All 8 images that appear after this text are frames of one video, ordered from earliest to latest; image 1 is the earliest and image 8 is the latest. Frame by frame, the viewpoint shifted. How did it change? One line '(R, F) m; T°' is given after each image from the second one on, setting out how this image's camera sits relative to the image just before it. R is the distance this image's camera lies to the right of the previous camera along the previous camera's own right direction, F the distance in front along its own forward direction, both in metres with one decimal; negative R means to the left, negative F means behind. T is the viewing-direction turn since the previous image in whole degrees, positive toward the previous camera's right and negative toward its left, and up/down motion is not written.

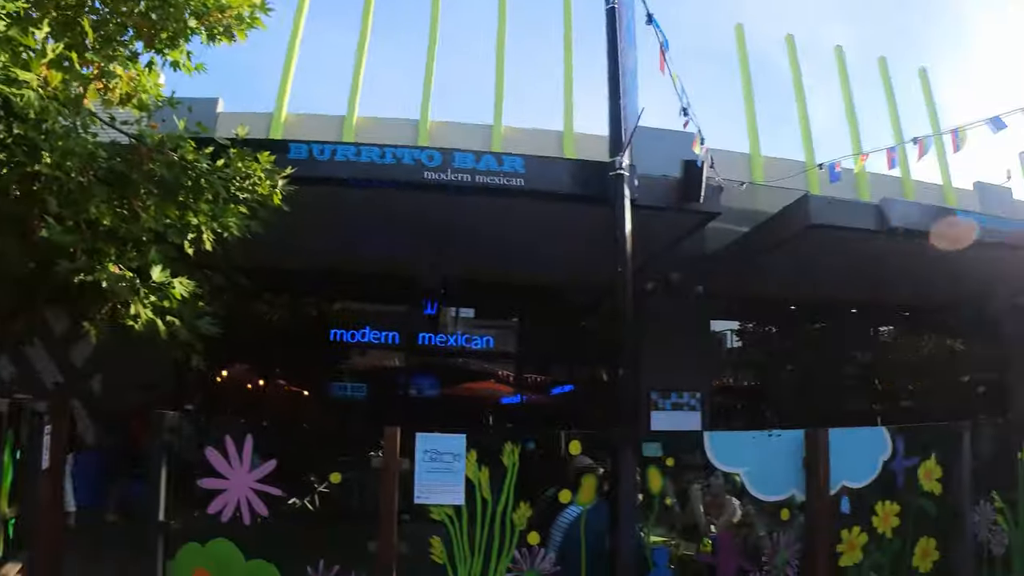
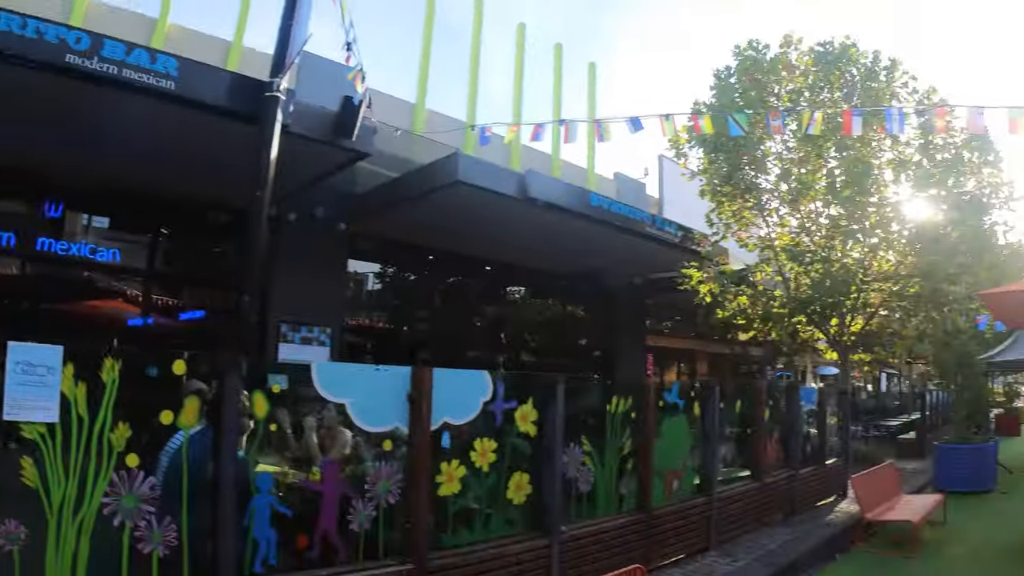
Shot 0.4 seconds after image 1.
(+0.1, +0.1) m; +18°
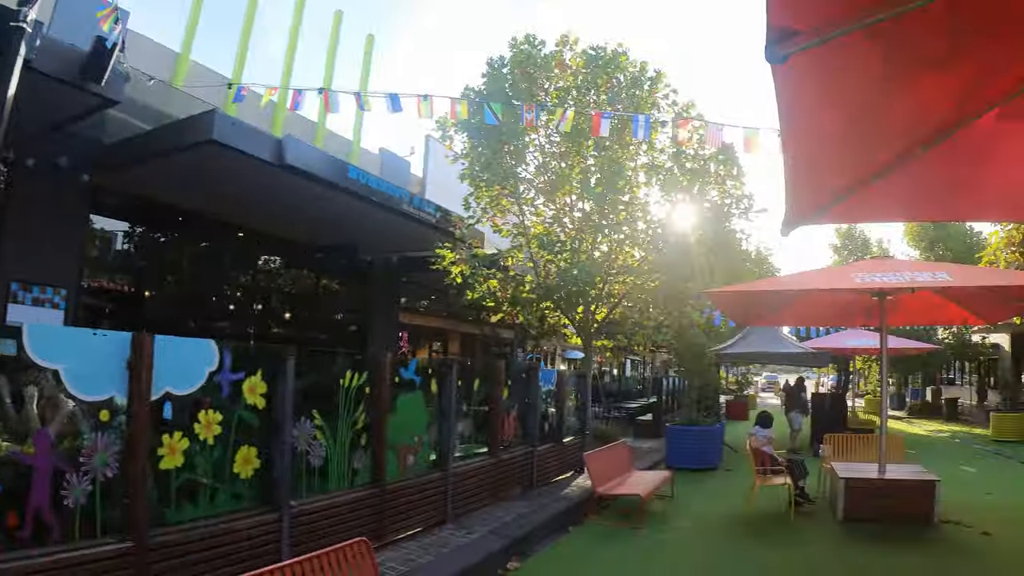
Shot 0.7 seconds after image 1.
(+0.1, 0.0) m; +12°
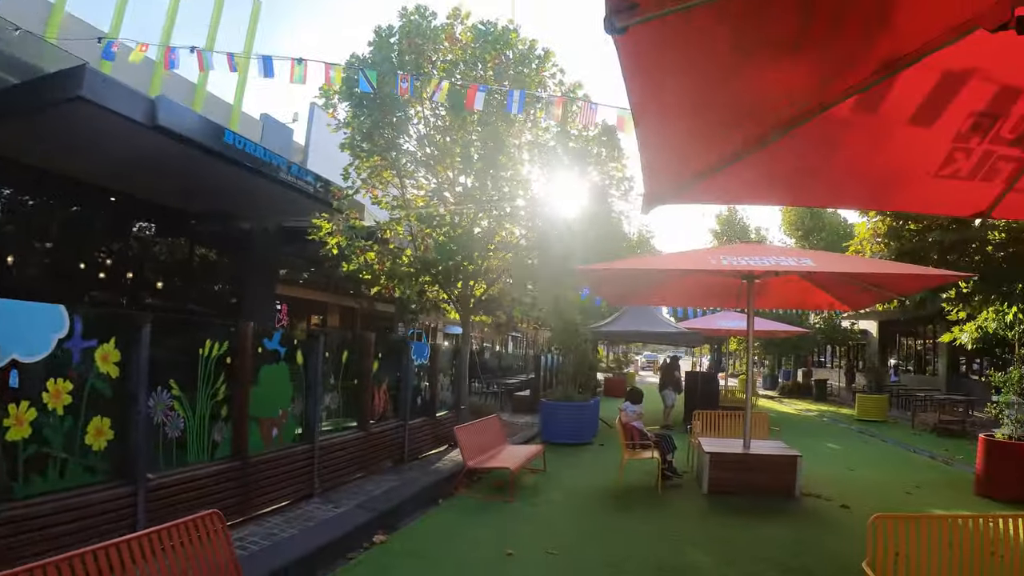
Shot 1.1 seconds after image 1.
(+0.1, 0.0) m; +6°
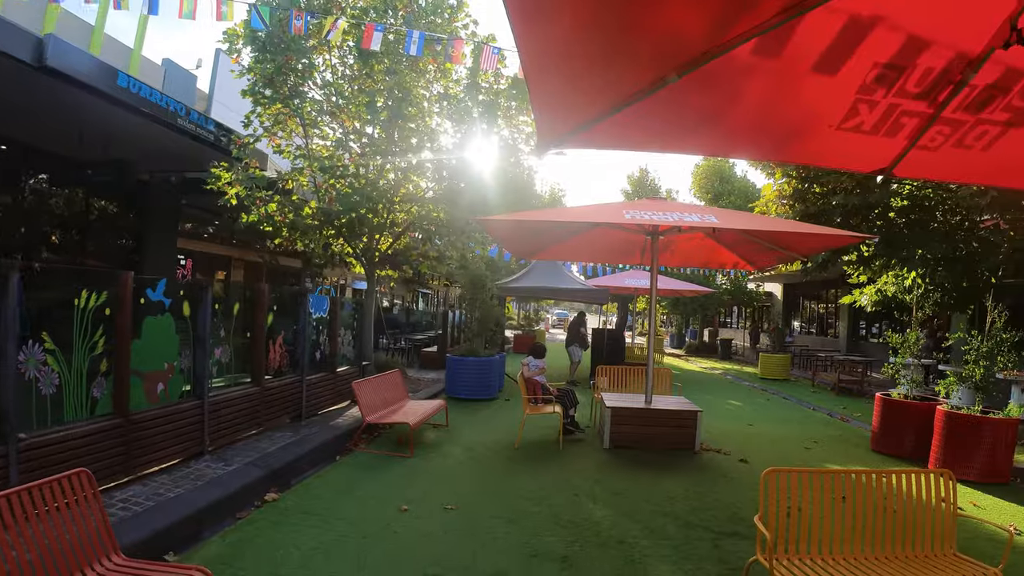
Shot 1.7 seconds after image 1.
(+0.1, +0.1) m; +5°
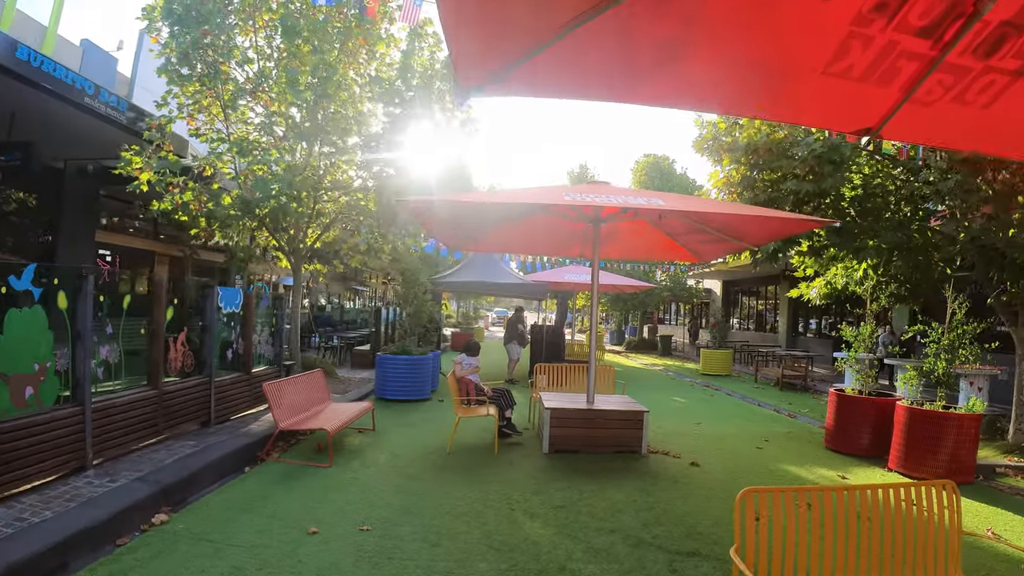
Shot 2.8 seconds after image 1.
(0.0, +0.5) m; +3°
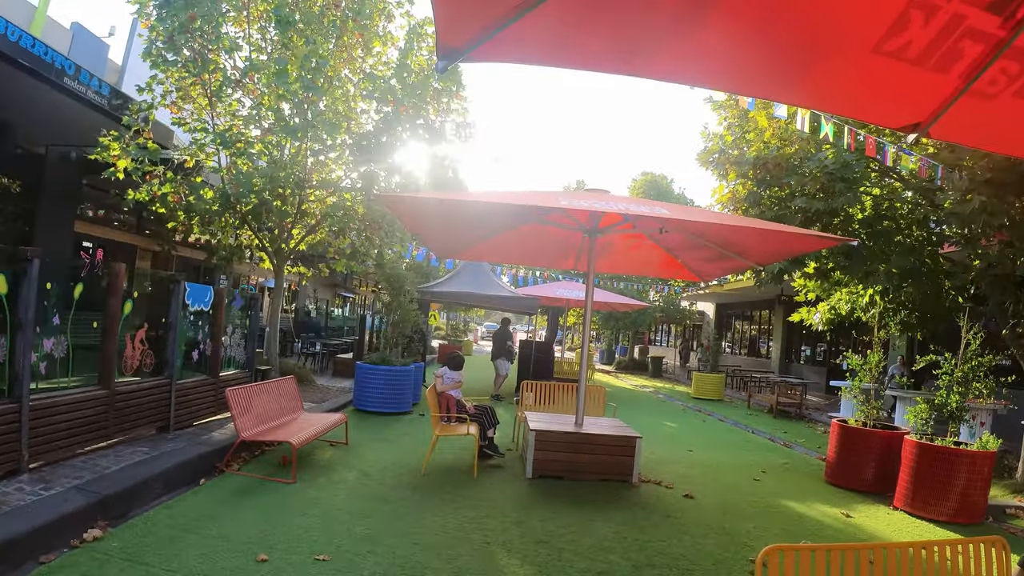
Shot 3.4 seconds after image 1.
(0.0, +0.4) m; 0°
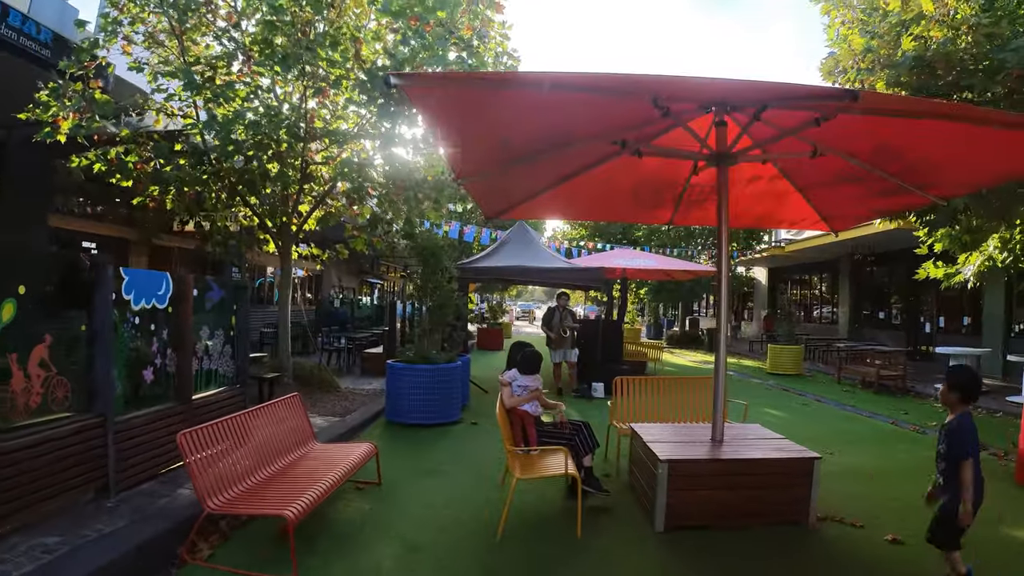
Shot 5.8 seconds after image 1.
(-0.2, +1.8) m; -2°
